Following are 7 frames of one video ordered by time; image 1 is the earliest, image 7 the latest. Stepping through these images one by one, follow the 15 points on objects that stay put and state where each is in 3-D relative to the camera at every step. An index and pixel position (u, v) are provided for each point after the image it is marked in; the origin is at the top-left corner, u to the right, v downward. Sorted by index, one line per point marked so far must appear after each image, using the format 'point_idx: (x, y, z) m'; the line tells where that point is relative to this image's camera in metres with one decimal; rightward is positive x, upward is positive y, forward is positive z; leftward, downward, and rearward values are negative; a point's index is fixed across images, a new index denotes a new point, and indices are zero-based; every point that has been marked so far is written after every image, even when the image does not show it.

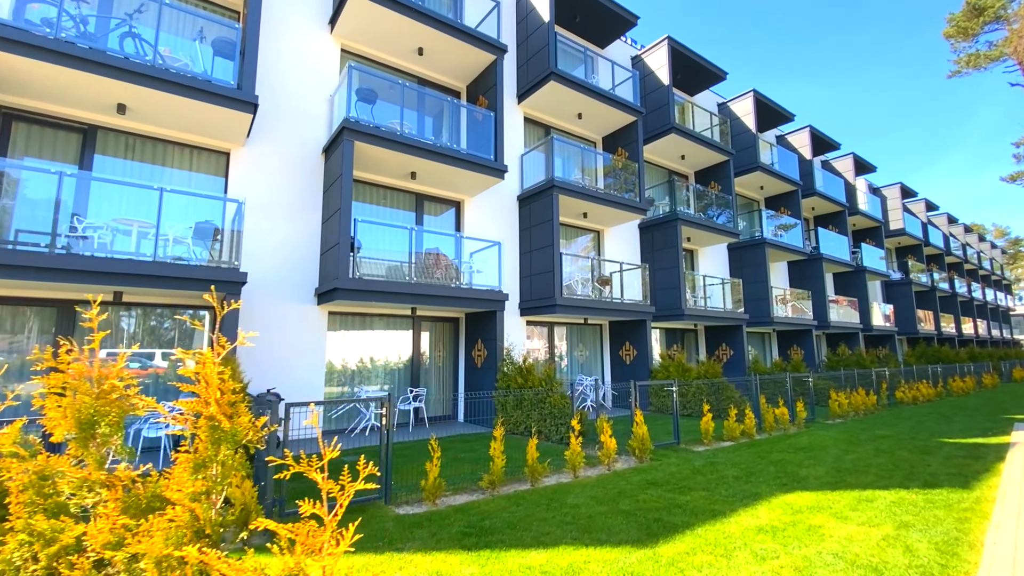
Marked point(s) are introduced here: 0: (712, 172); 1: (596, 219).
0: (+7.0, +4.1, +16.9) m
1: (+2.3, +2.0, +13.7) m
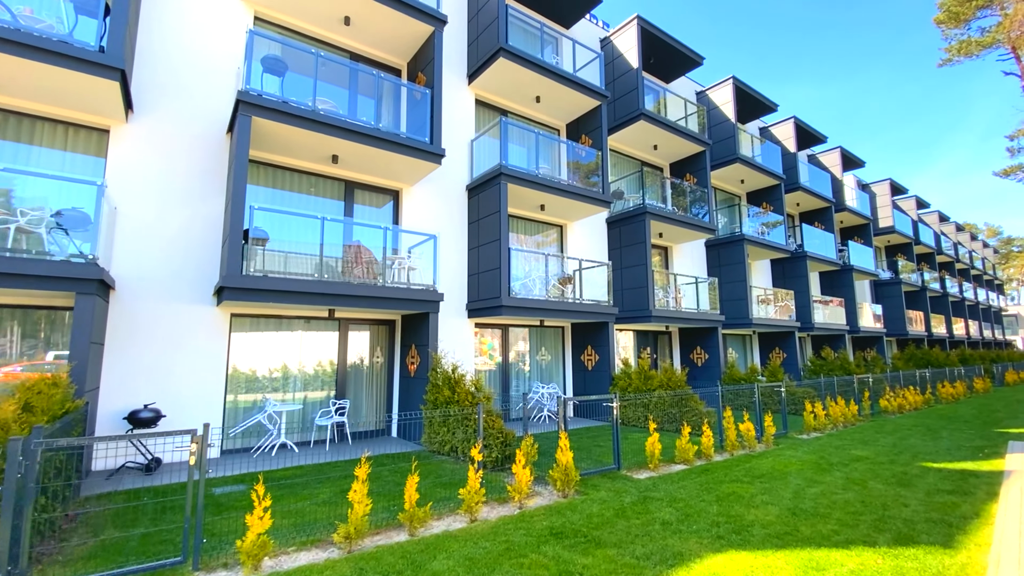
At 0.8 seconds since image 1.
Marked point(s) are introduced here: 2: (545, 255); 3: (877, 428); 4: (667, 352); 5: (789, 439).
0: (+5.8, +4.2, +15.8) m
1: (+1.1, +2.0, +12.6) m
2: (+0.7, +0.8, +11.3) m
3: (+7.6, -2.9, +9.9) m
4: (+5.0, -2.1, +15.5) m
5: (+5.0, -2.7, +8.6) m
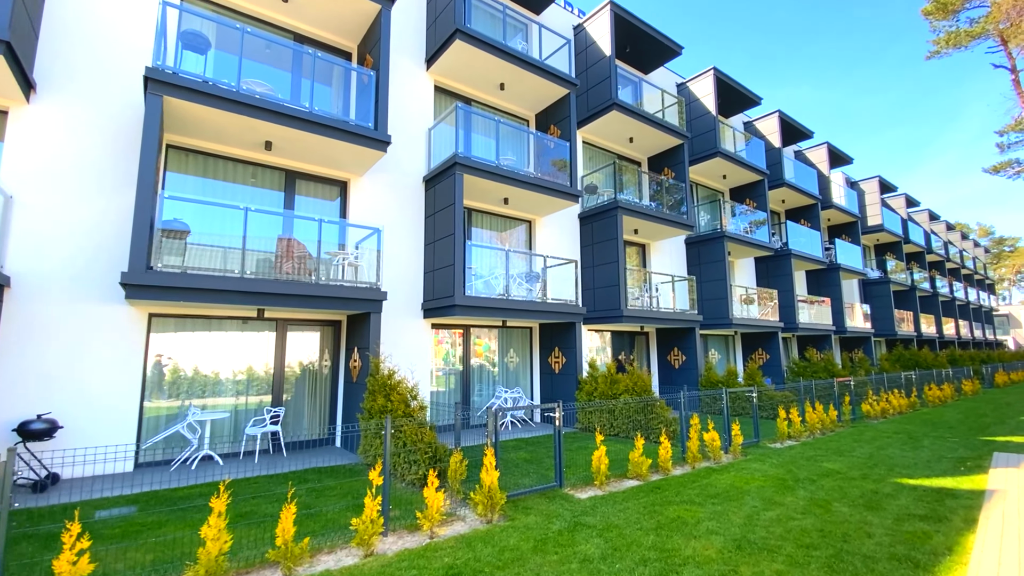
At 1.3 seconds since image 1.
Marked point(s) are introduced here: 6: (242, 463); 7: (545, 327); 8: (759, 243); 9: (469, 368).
0: (+4.9, +4.2, +15.2) m
1: (+0.2, +2.0, +12.0) m
2: (-0.1, +0.8, +10.7) m
3: (+6.7, -2.9, +9.2) m
4: (+4.1, -2.1, +14.8) m
5: (+4.2, -2.7, +8.0) m
6: (-4.3, -2.8, +7.6) m
7: (+0.8, -1.0, +12.1) m
8: (+8.9, +1.6, +17.1) m
9: (-1.0, -1.9, +11.0) m
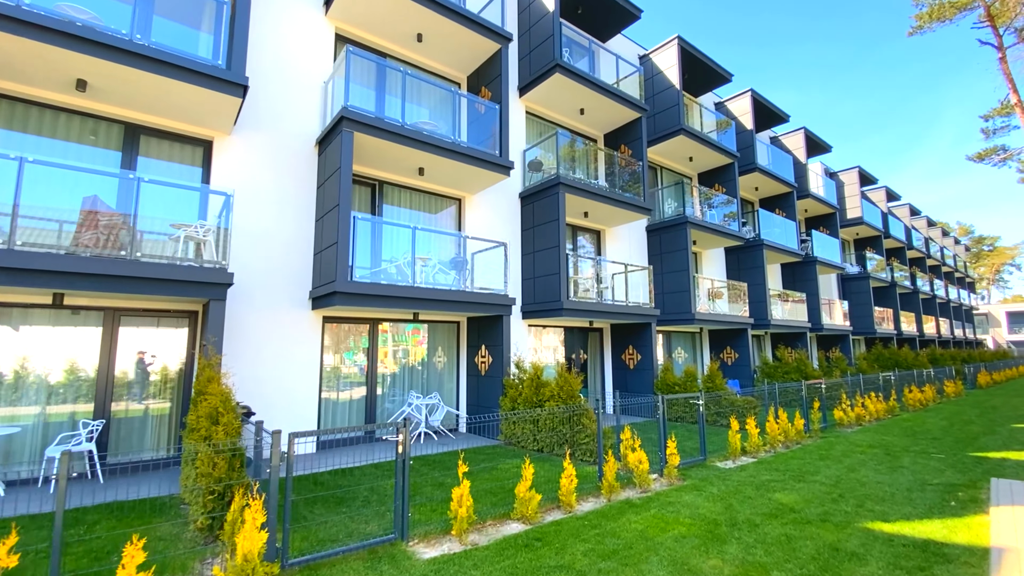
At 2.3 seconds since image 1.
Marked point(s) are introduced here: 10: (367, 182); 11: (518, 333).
0: (+3.1, +4.4, +13.6) m
1: (-1.5, +2.3, +10.3) m
2: (-1.8, +1.1, +9.0) m
3: (+5.1, -2.6, +7.7) m
4: (+2.4, -1.8, +13.3) m
5: (+2.6, -2.5, +6.4) m
6: (-5.9, -2.5, +5.9) m
7: (-0.9, -0.7, +10.4) m
8: (+7.1, +1.8, +15.7) m
9: (-2.6, -1.6, +9.3) m
10: (-2.9, +2.2, +9.7) m
11: (+0.1, -1.1, +11.1) m
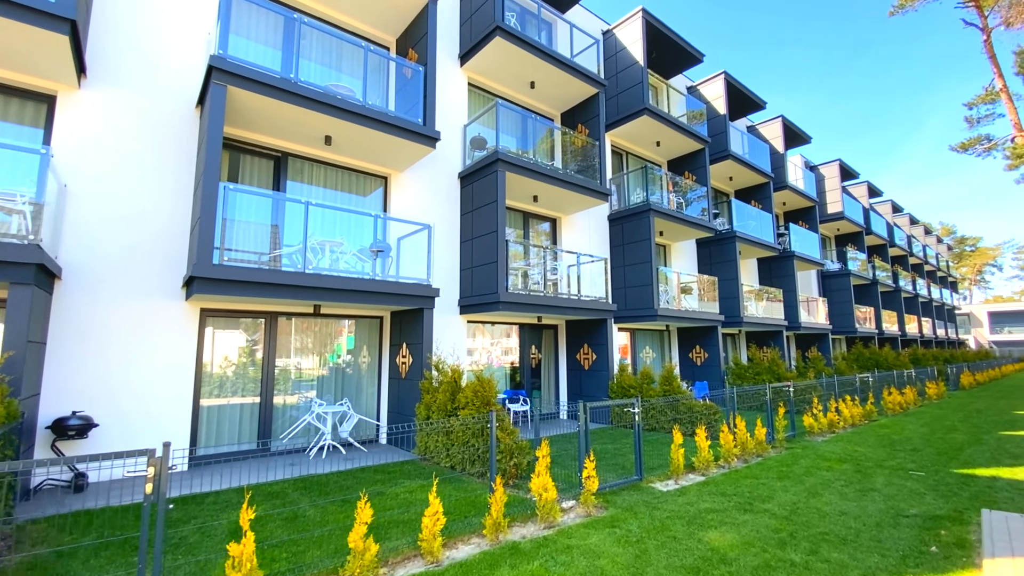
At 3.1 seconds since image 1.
0: (+1.7, +4.6, +12.4) m
1: (-2.8, +2.5, +9.0) m
2: (-3.1, +1.3, +7.7) m
3: (+3.8, -2.5, +6.6) m
4: (+1.0, -1.7, +12.1) m
5: (+1.3, -2.3, +5.2) m
6: (-7.2, -2.3, +4.5) m
7: (-2.2, -0.5, +9.1) m
8: (+5.7, +2.0, +14.5) m
9: (-3.9, -1.4, +8.0) m
10: (-4.2, +2.4, +8.3) m
11: (-1.2, -0.9, +9.8) m
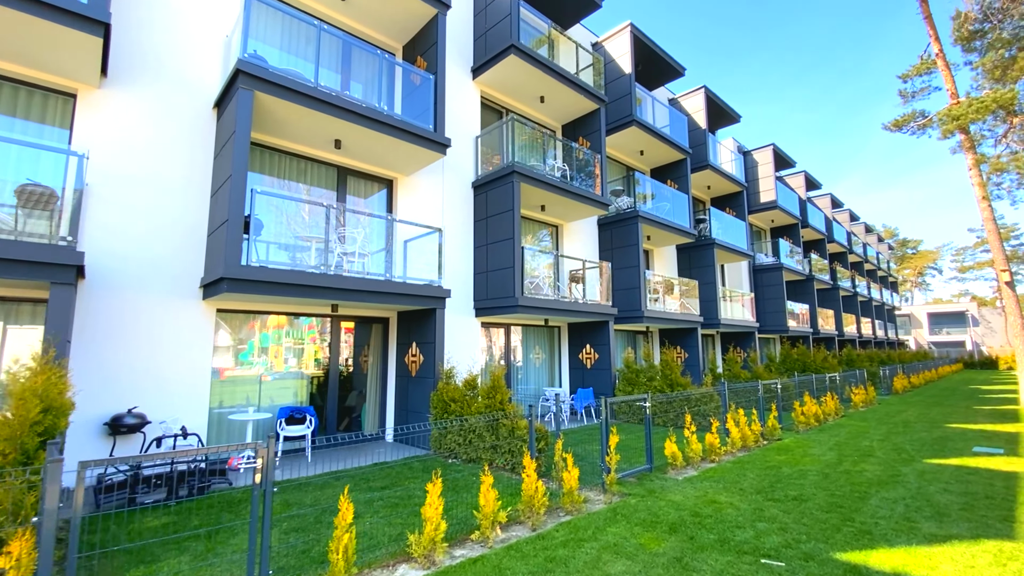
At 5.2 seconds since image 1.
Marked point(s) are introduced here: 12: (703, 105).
0: (-1.8, +5.0, +9.7) m
1: (-6.1, +2.9, +5.9) m
2: (-6.3, +1.7, +4.6) m
3: (+0.6, -2.1, +3.9) m
4: (-2.6, -1.3, +9.2) m
5: (-1.8, -1.9, +2.4) m
6: (-10.2, -1.9, +1.1) m
7: (-5.6, -0.1, +6.1) m
8: (+1.9, +2.3, +12.0) m
9: (-7.2, -1.0, +4.8) m
10: (-7.5, +2.8, +5.2) m
11: (-4.7, -0.5, +6.9) m
12: (+7.1, +6.7, +17.6) m
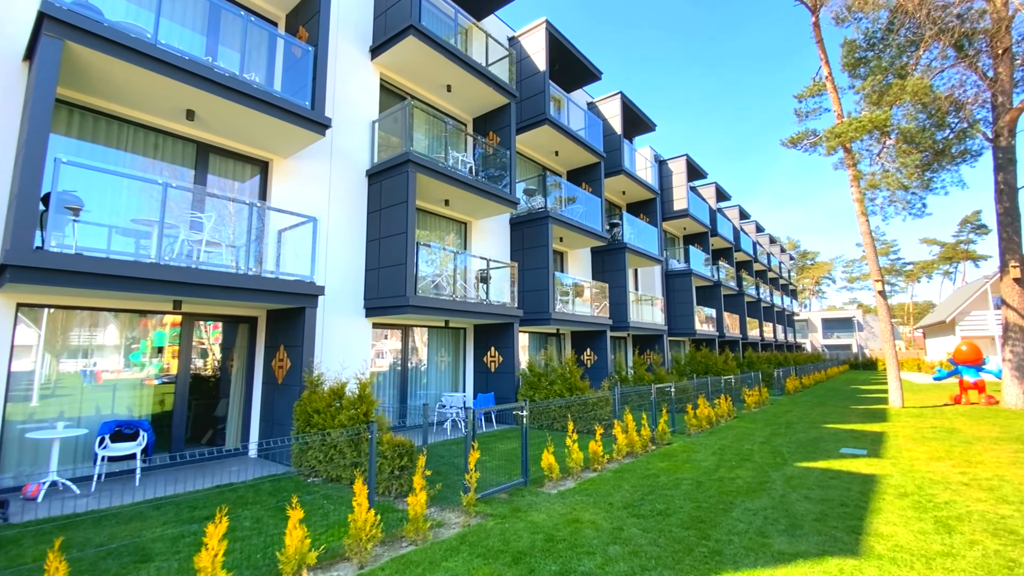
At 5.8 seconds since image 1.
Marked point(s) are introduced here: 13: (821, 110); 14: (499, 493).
0: (-3.8, +5.0, +8.7) m
1: (-7.6, +3.1, +4.4) m
2: (-7.6, +1.9, +3.1) m
3: (-0.8, -2.1, +3.3) m
4: (-4.6, -1.2, +8.2) m
5: (-2.9, -1.8, +1.5) m
6: (-11.1, -1.6, -0.9) m
7: (-7.1, 0.0, +4.7) m
8: (-0.4, +2.3, +11.6) m
9: (-8.6, -0.8, +3.2) m
10: (-8.9, +3.0, +3.5) m
11: (-6.3, -0.4, +5.6) m
12: (+4.0, +6.6, +17.8) m
13: (+10.6, +6.1, +16.4) m
14: (0.0, -2.3, +5.6) m
